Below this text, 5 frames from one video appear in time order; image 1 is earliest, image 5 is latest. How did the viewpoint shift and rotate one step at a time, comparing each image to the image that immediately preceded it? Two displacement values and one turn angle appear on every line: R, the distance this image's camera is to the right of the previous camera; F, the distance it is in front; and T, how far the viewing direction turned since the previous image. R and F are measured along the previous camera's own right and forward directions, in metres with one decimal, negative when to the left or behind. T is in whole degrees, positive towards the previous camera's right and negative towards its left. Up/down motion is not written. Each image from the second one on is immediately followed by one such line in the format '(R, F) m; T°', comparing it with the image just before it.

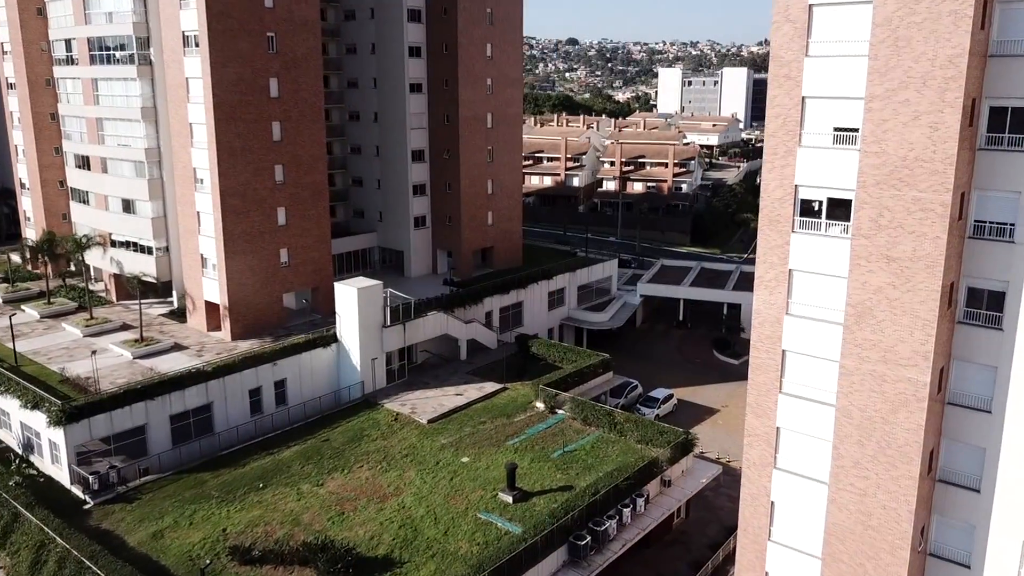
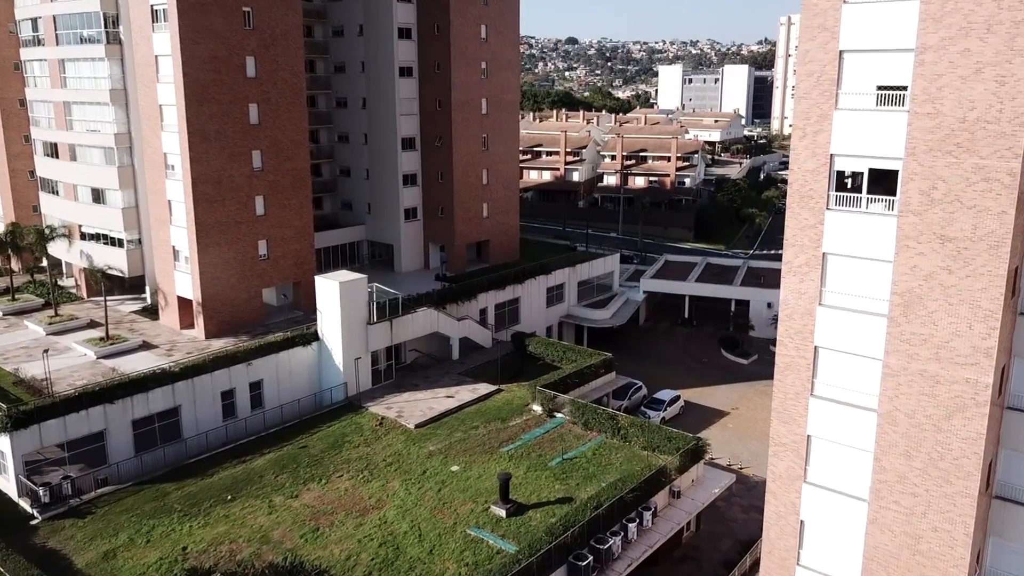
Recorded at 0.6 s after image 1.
(+0.1, +2.8) m; 0°
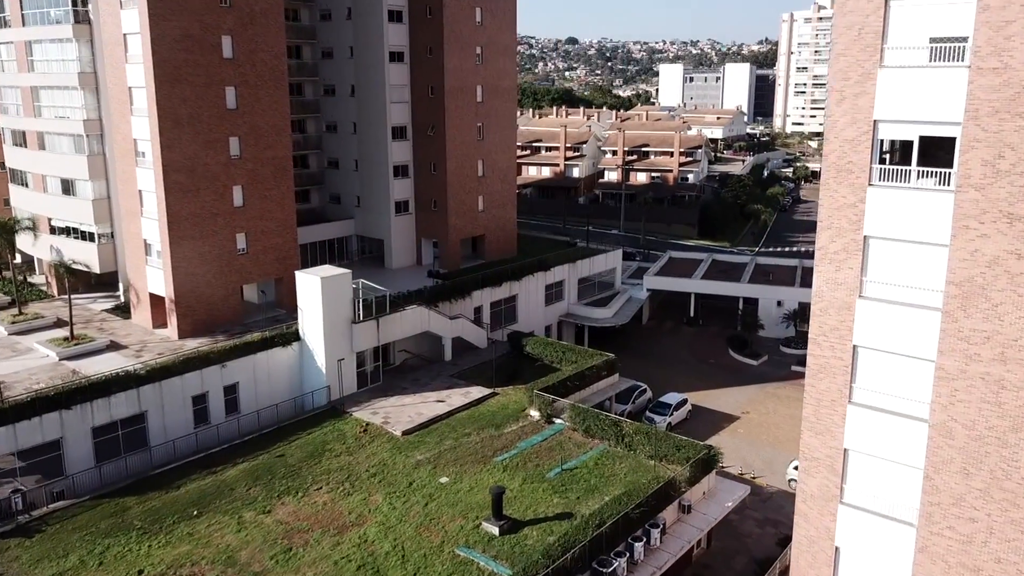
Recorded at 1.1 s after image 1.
(+0.1, +2.5) m; 0°
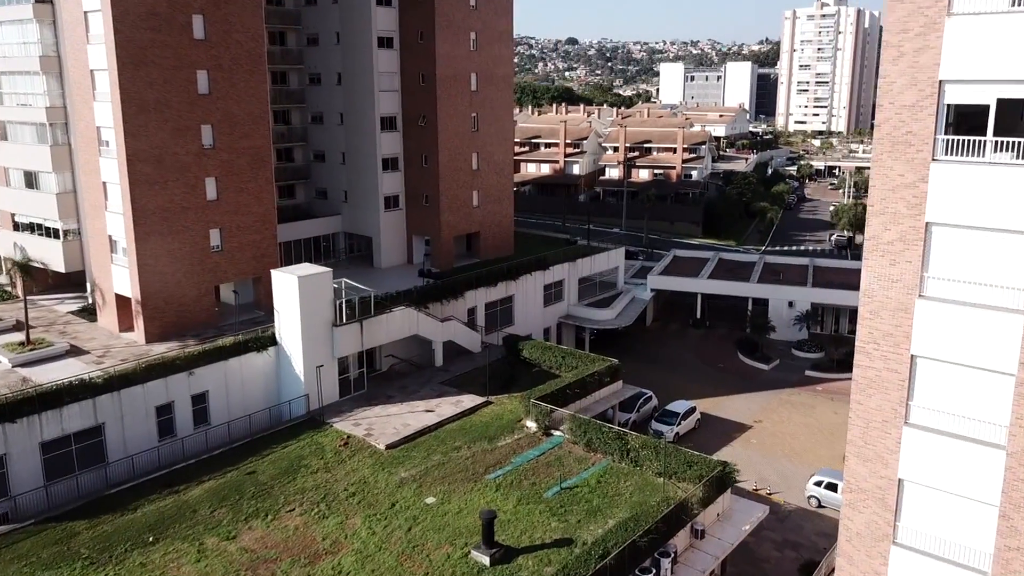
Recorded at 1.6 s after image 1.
(+0.1, +2.7) m; 0°
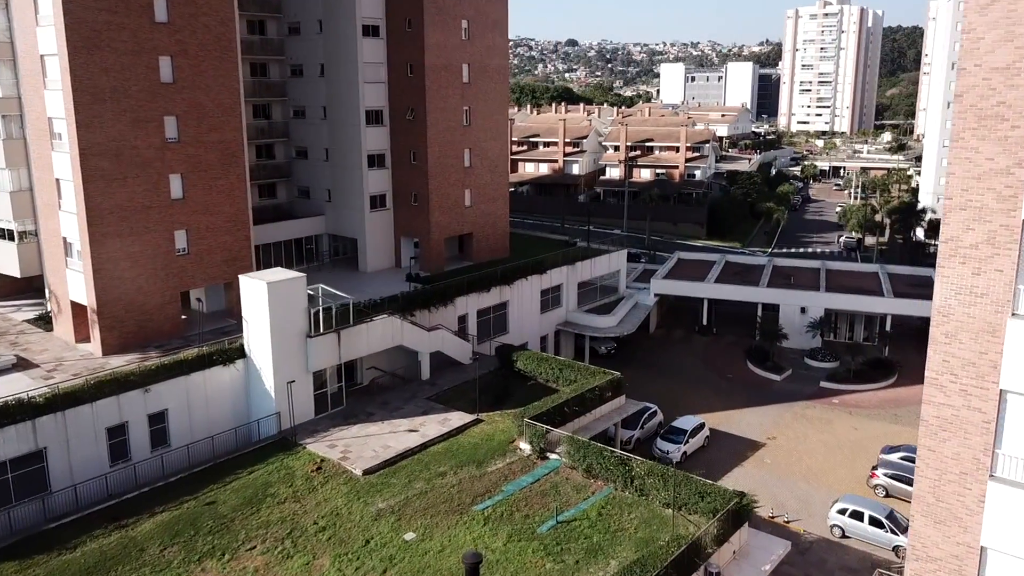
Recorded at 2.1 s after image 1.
(+0.2, +2.8) m; 0°
